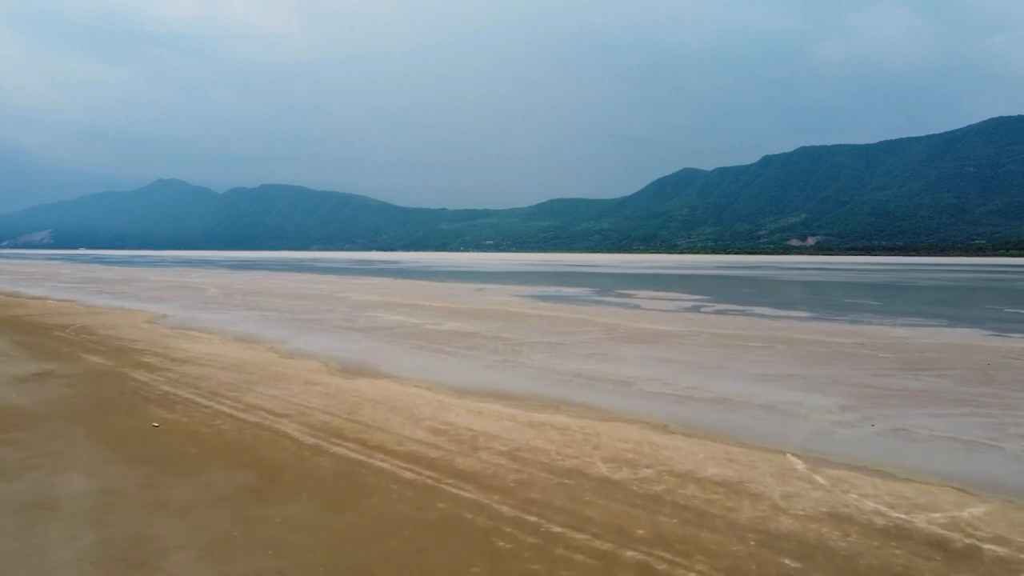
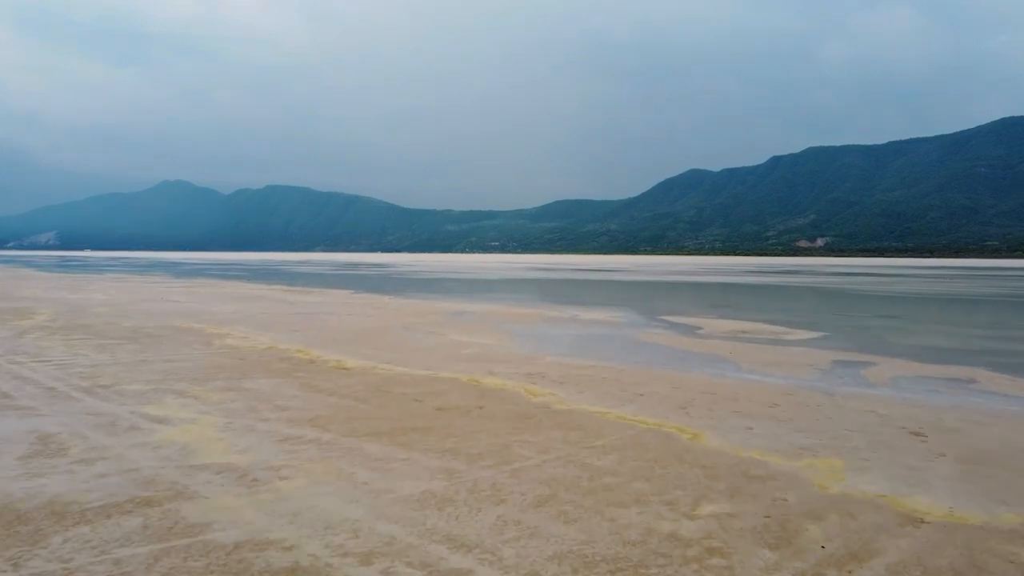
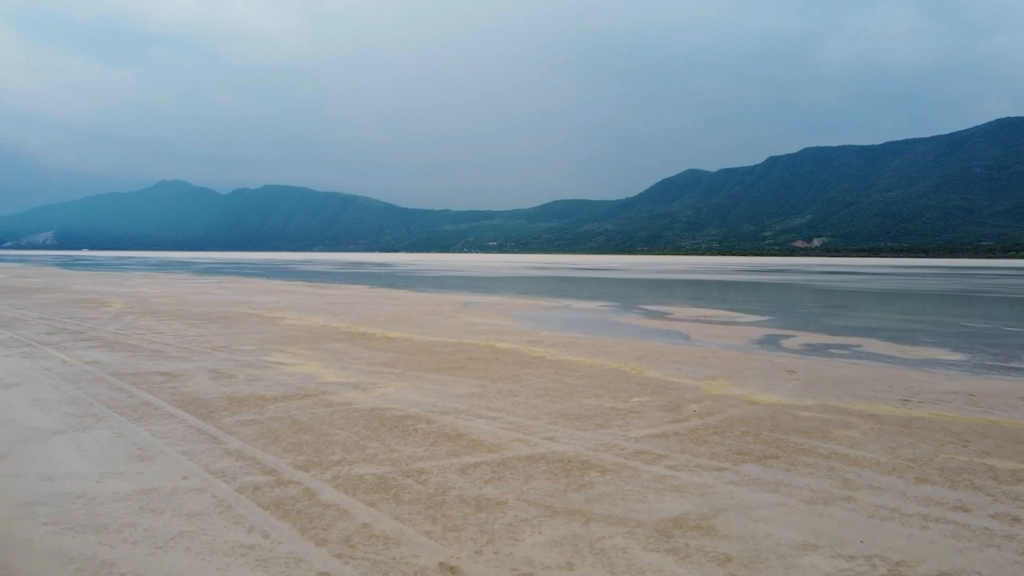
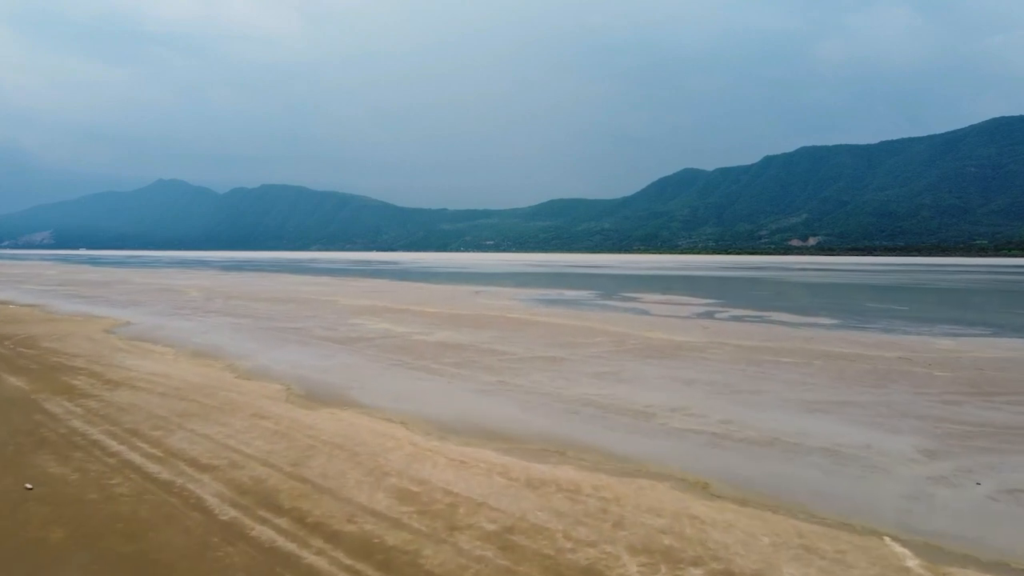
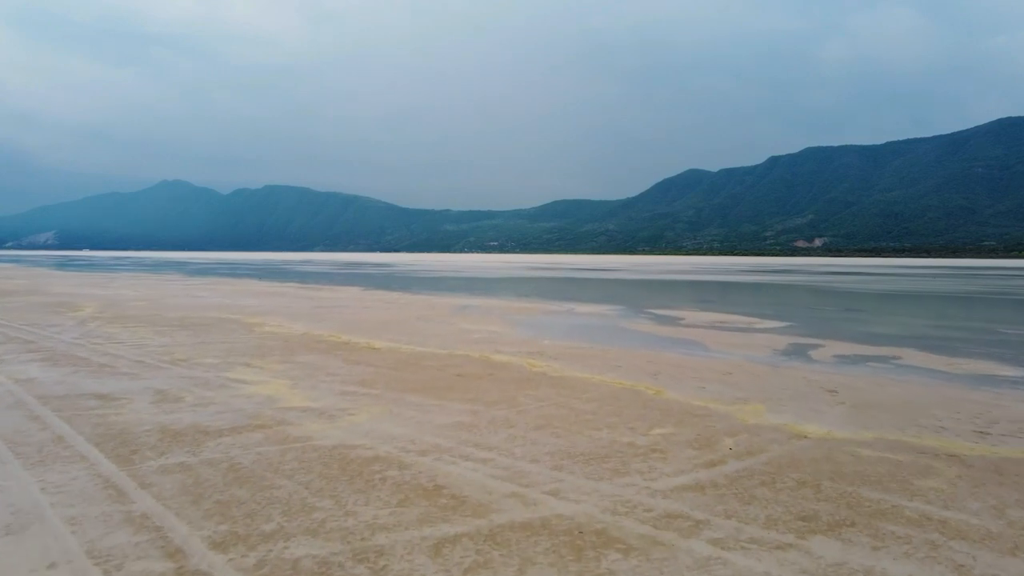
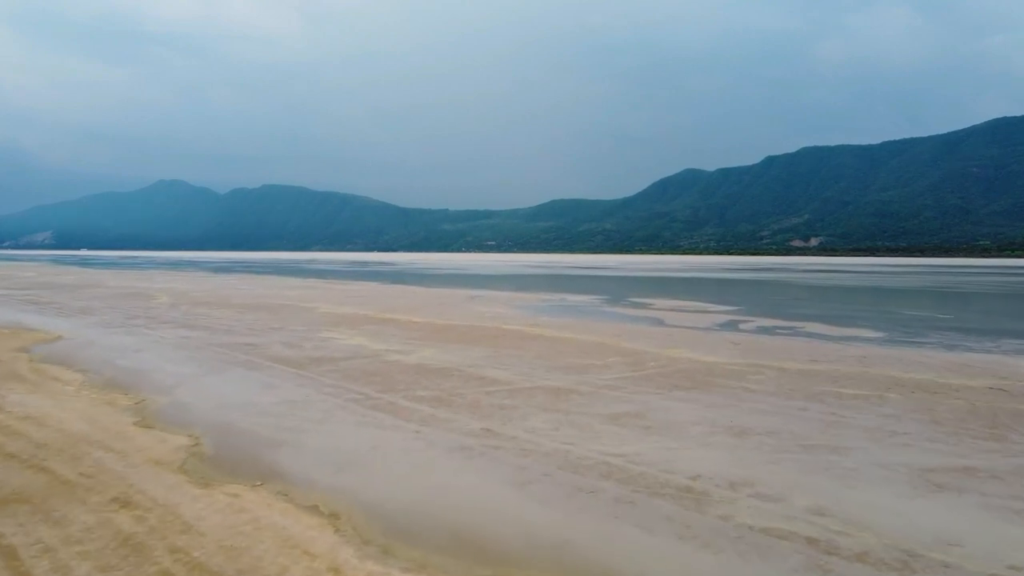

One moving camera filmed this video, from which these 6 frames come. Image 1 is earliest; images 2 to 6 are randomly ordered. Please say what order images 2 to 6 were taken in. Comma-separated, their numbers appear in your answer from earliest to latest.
4, 6, 3, 5, 2
